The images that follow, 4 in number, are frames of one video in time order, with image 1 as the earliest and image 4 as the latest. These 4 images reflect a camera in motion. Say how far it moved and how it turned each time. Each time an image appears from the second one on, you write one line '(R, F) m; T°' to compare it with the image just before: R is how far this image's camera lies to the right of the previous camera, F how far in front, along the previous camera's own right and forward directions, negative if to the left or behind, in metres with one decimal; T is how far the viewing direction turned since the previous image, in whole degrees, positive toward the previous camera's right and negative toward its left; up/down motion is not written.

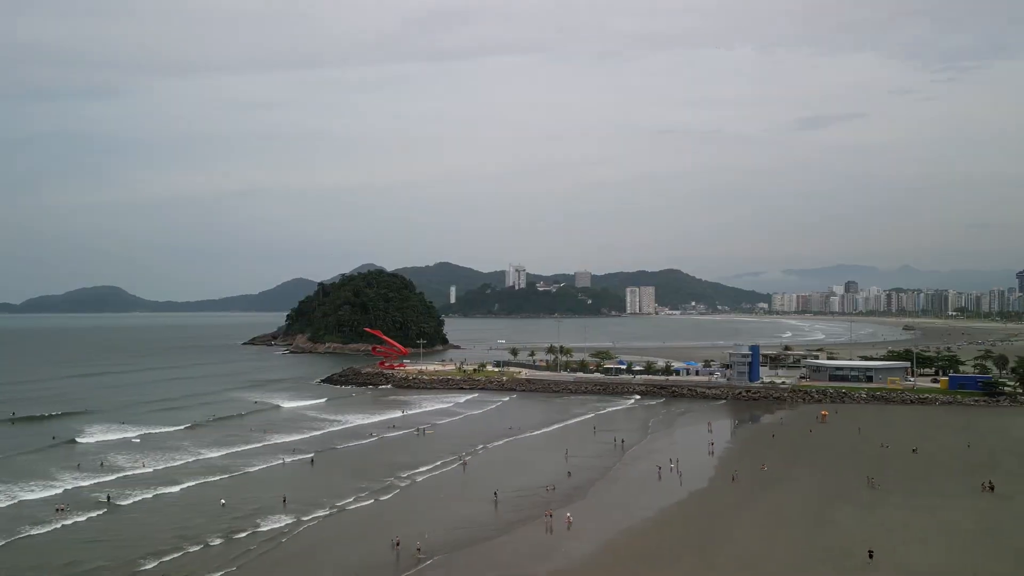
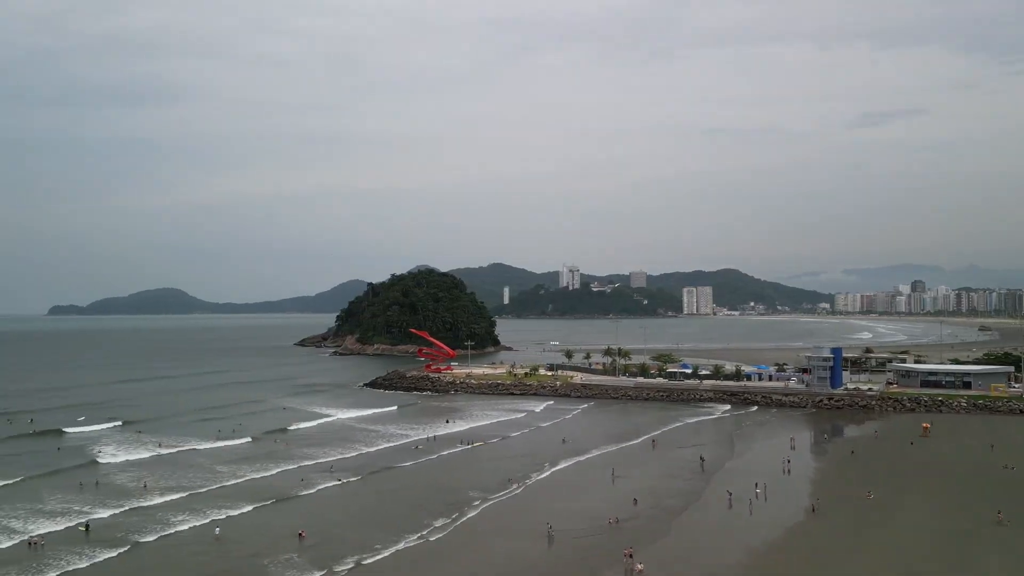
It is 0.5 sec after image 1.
(-0.1, +3.5) m; -5°
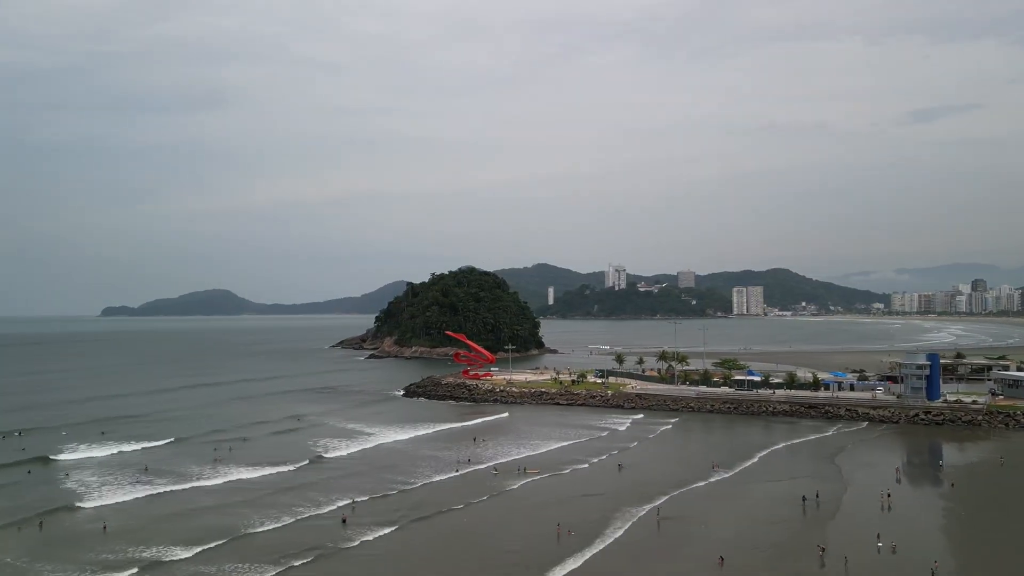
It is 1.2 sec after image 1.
(-0.3, +4.4) m; -4°
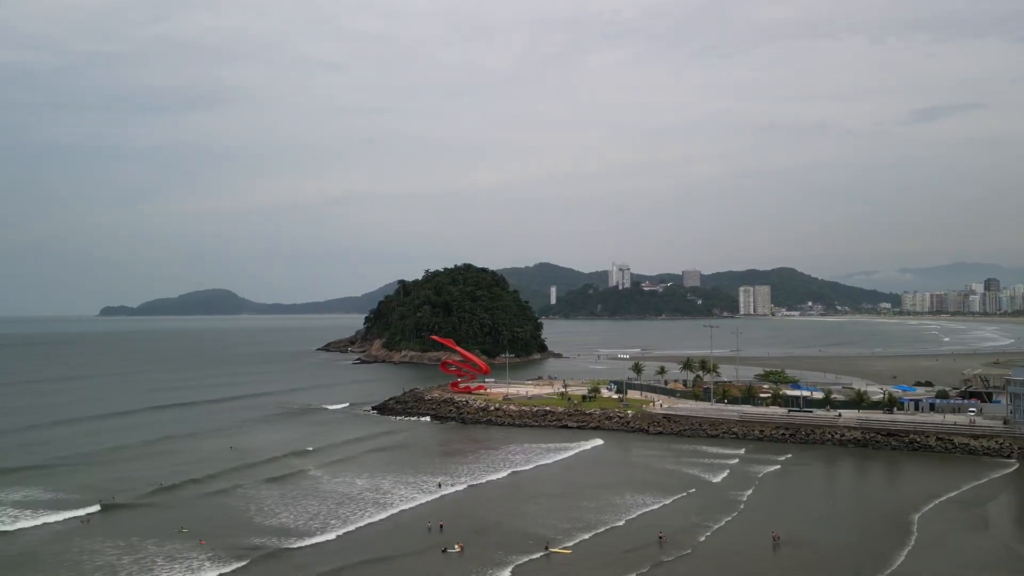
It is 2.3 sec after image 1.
(+0.2, +8.5) m; 0°
